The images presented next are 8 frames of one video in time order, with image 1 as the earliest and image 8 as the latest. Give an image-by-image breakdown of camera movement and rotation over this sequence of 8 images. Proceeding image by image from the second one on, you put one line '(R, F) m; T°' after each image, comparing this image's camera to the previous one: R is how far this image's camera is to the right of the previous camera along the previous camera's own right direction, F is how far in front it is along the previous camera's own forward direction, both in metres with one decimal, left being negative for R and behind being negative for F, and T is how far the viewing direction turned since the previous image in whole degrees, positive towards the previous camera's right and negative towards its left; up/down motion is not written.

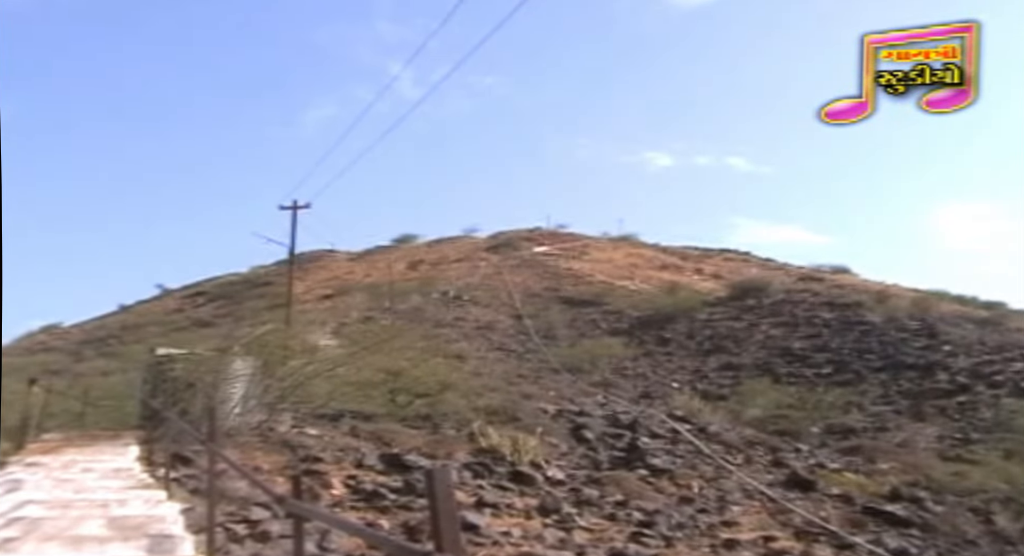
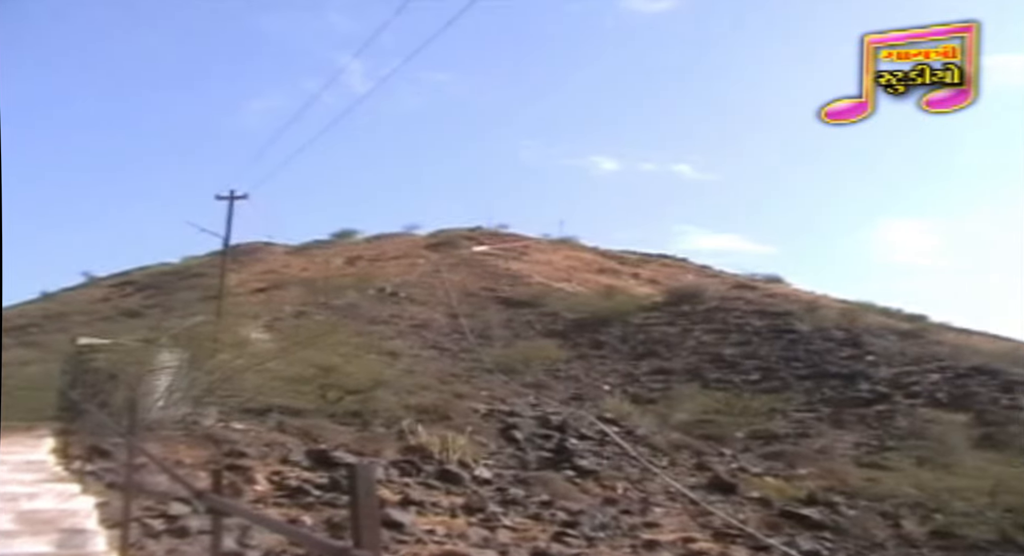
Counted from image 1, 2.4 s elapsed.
(+0.4, -0.1) m; +3°
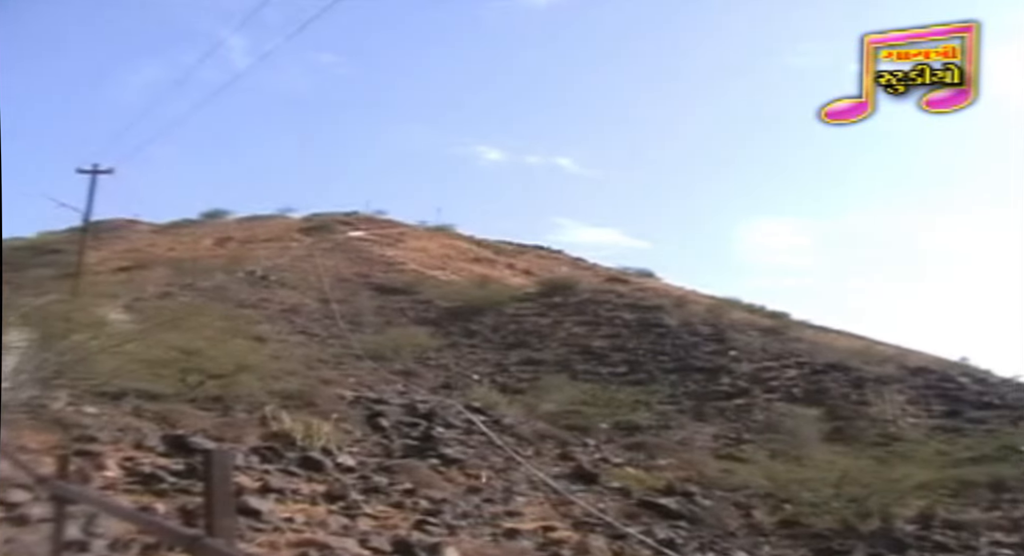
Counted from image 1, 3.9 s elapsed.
(+0.7, 0.0) m; +5°
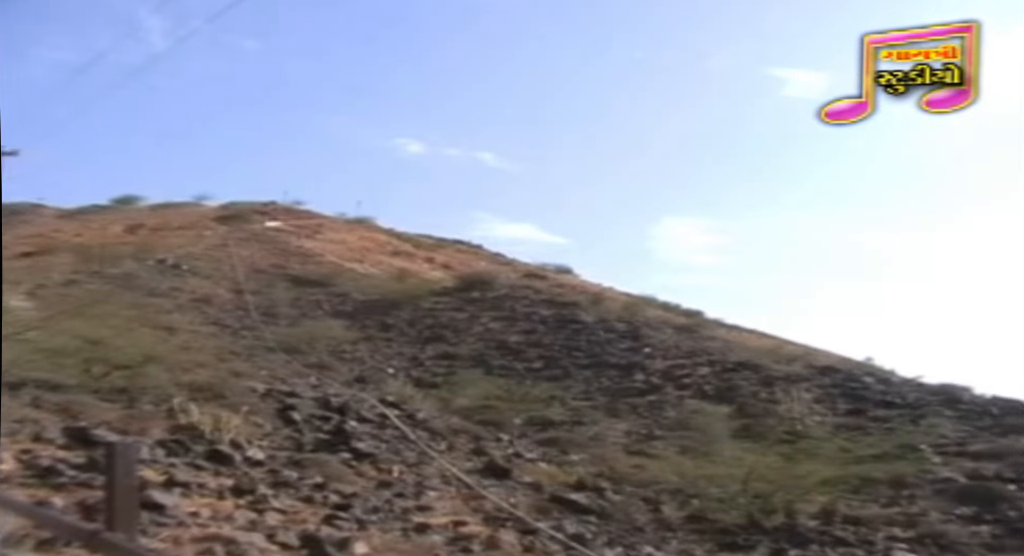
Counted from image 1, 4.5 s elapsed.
(+0.4, 0.0) m; +4°
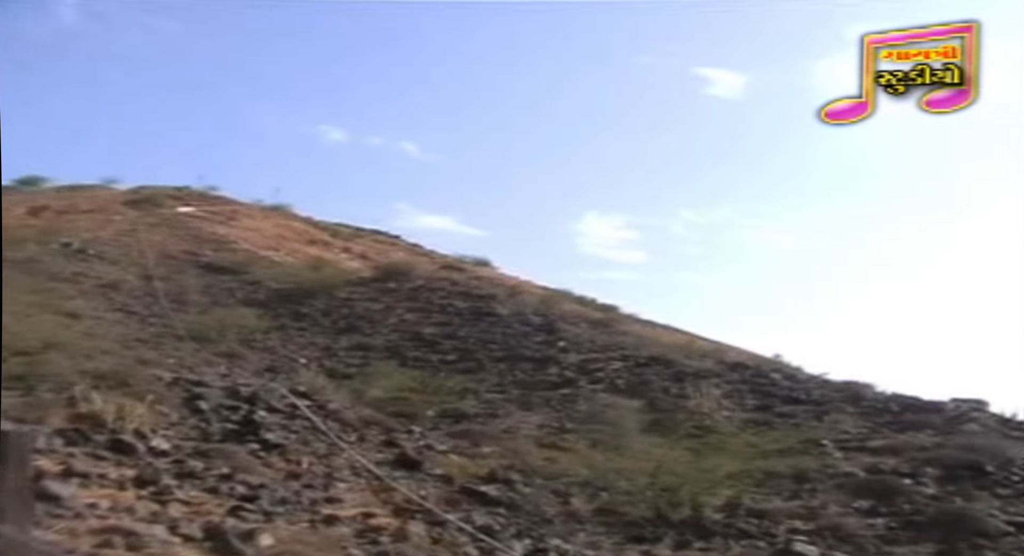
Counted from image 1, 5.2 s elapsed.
(+0.4, 0.0) m; +4°
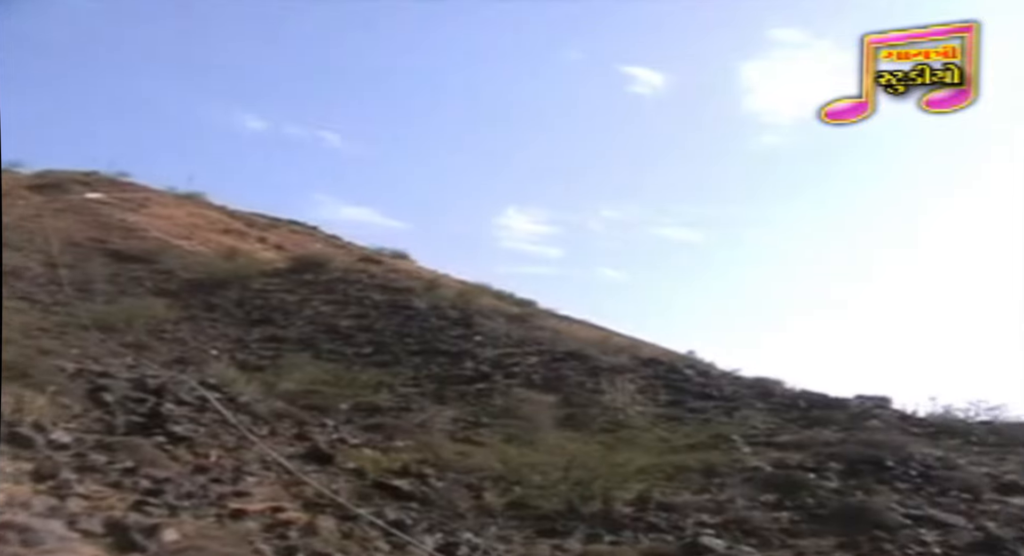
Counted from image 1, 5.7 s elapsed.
(+0.4, 0.0) m; +4°
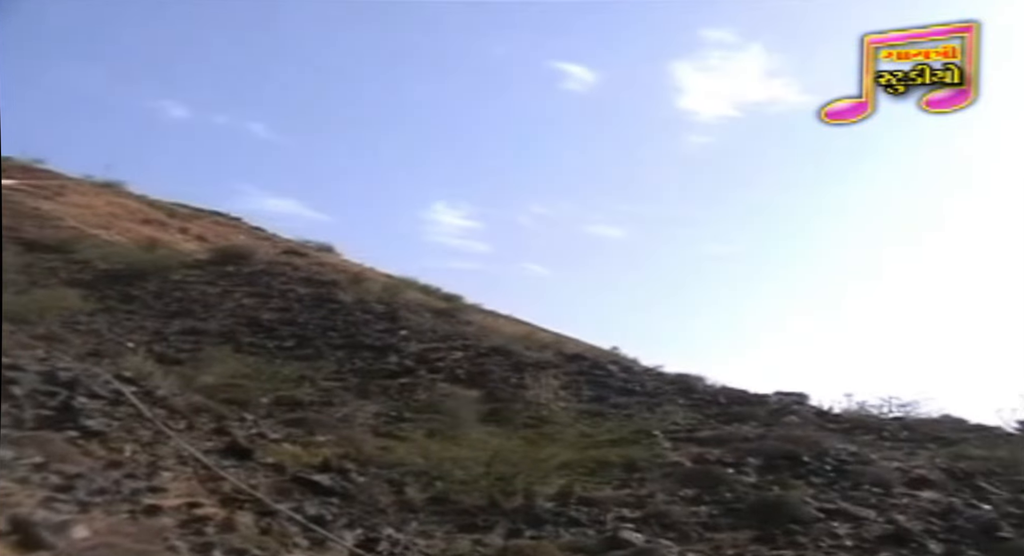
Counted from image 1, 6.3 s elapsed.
(+0.4, 0.0) m; +3°
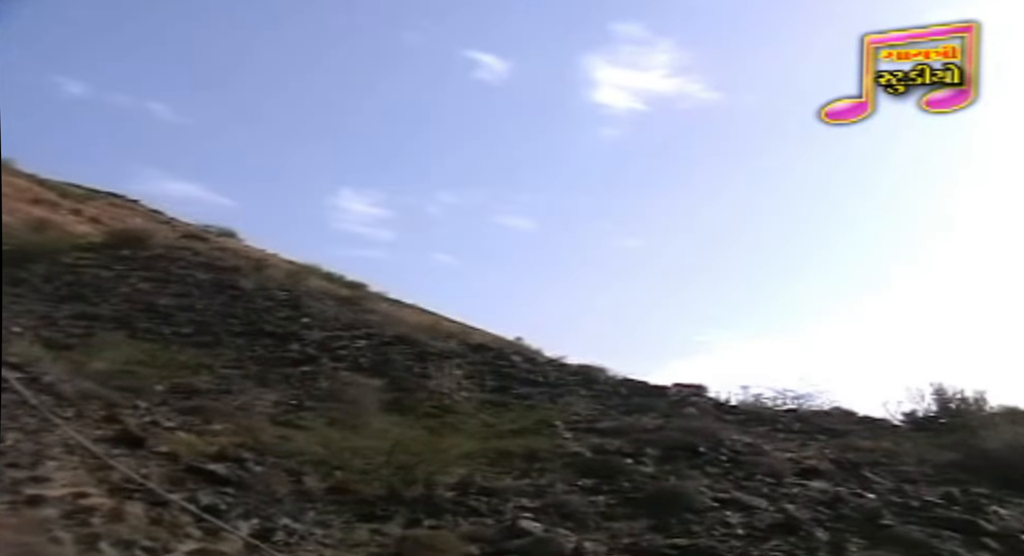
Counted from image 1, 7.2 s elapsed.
(+0.4, 0.0) m; +5°
